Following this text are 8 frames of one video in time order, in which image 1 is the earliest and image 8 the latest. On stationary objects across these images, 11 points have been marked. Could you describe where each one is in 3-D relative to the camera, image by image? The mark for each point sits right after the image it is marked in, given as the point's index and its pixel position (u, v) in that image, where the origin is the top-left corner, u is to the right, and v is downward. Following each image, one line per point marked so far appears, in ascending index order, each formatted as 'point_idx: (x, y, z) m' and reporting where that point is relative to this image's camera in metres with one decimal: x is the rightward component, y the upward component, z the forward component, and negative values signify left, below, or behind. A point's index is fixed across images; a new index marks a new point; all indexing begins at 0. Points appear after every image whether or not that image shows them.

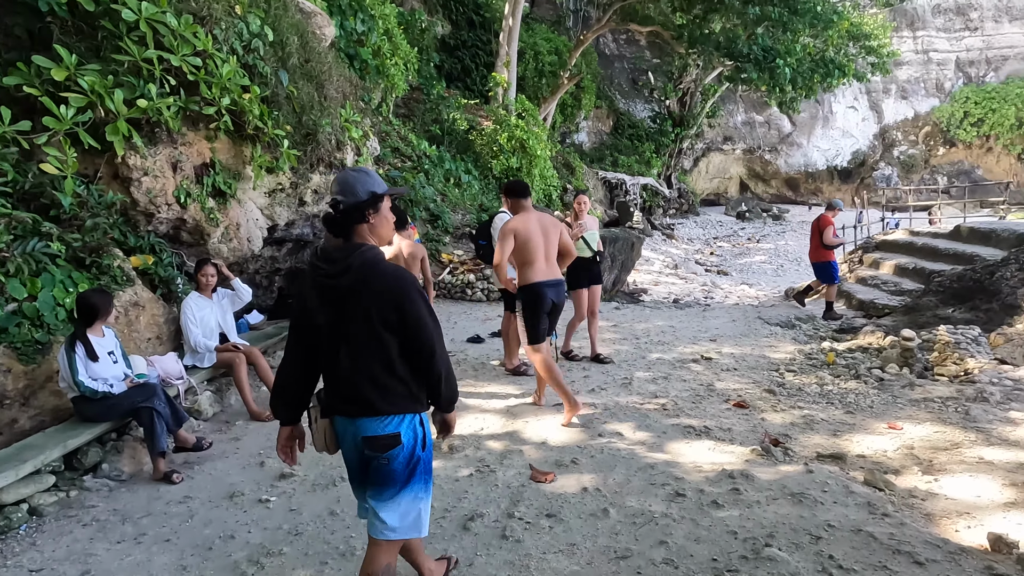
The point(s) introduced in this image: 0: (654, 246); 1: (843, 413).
0: (+4.1, +1.2, +18.1) m
1: (+2.0, -0.8, +3.8) m
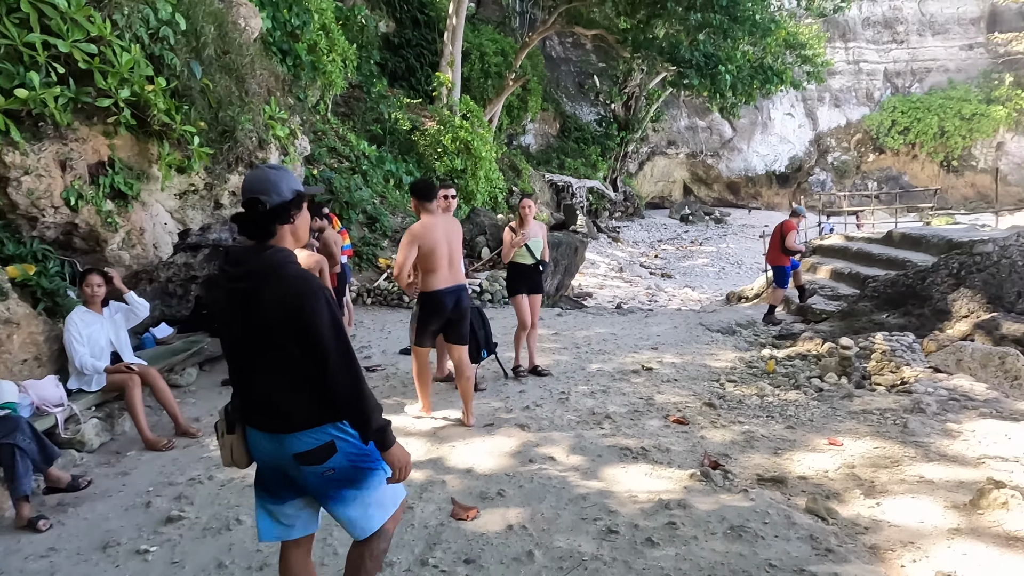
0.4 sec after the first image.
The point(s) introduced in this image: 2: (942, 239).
0: (+2.5, +1.1, +18.1) m
1: (+1.6, -0.8, +3.6) m
2: (+4.9, +0.6, +7.2) m
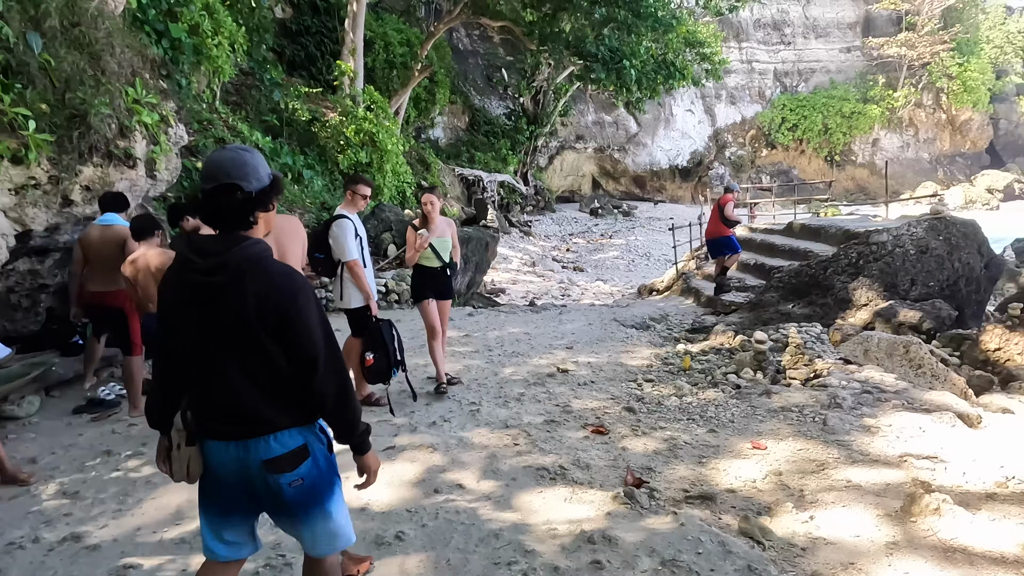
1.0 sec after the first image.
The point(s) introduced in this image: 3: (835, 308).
0: (0.0, +1.3, +17.9) m
1: (+1.1, -0.8, +3.5) m
2: (+3.9, +0.7, +7.4) m
3: (+3.2, -0.2, +6.3) m
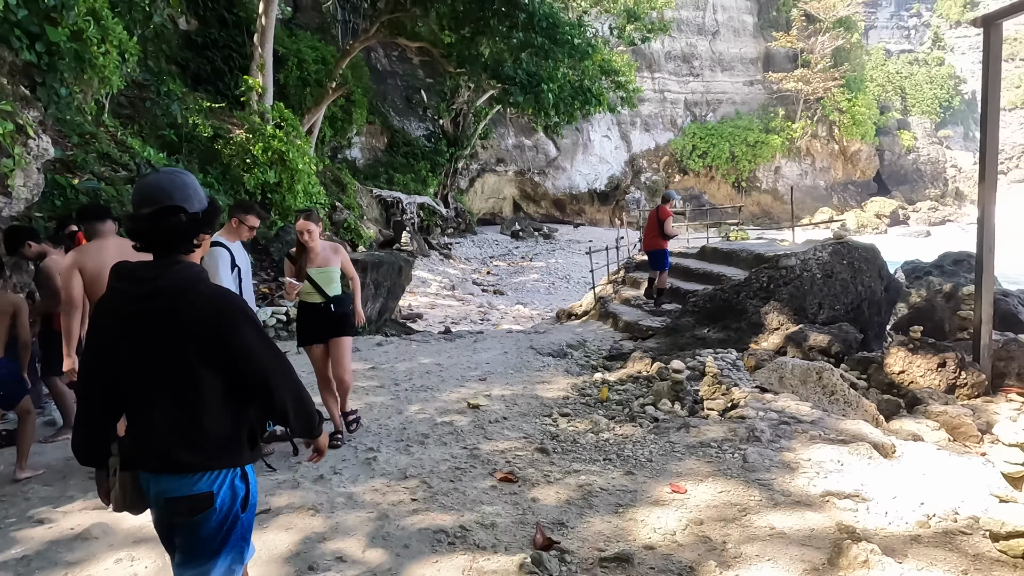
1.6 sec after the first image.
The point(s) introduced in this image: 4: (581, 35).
0: (-2.3, +0.6, +17.4) m
1: (+0.6, -0.9, +3.2) m
2: (+2.9, +0.4, +7.5) m
3: (+2.4, -0.4, +6.3) m
4: (+1.4, +5.3, +13.1) m
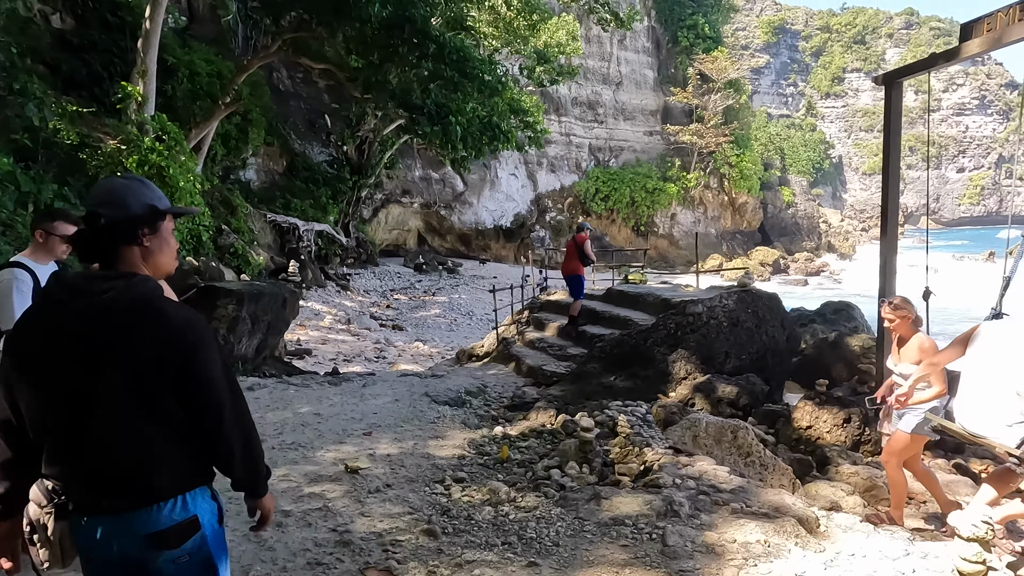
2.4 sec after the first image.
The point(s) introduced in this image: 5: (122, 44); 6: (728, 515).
0: (-4.9, -0.3, +16.3) m
1: (+0.1, -1.2, +2.6) m
2: (+1.7, -0.1, +7.3) m
3: (+1.4, -0.9, +6.0) m
4: (-0.5, +4.5, +12.9) m
5: (-7.3, +4.6, +11.7) m
6: (+1.1, -1.1, +3.1) m
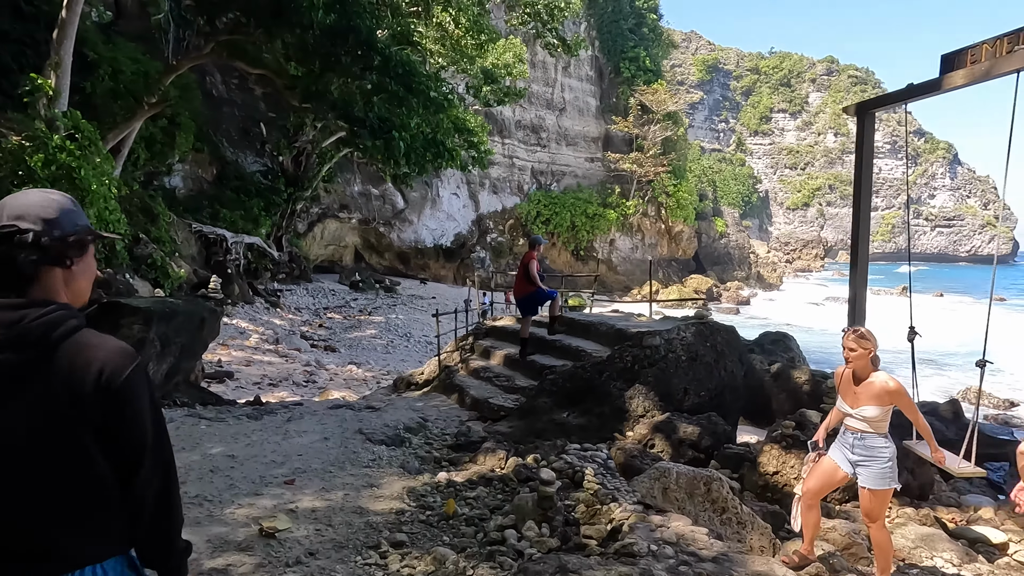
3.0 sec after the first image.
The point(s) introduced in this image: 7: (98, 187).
0: (-6.3, -0.7, +15.3) m
1: (-0.1, -1.3, +2.1) m
2: (+1.1, -0.4, +7.0) m
3: (+0.9, -1.2, +5.6) m
4: (-1.5, +4.0, +12.5) m
5: (-8.2, +4.4, +10.6) m
6: (+0.9, -1.3, +2.7) m
7: (-6.0, +1.5, +9.0) m
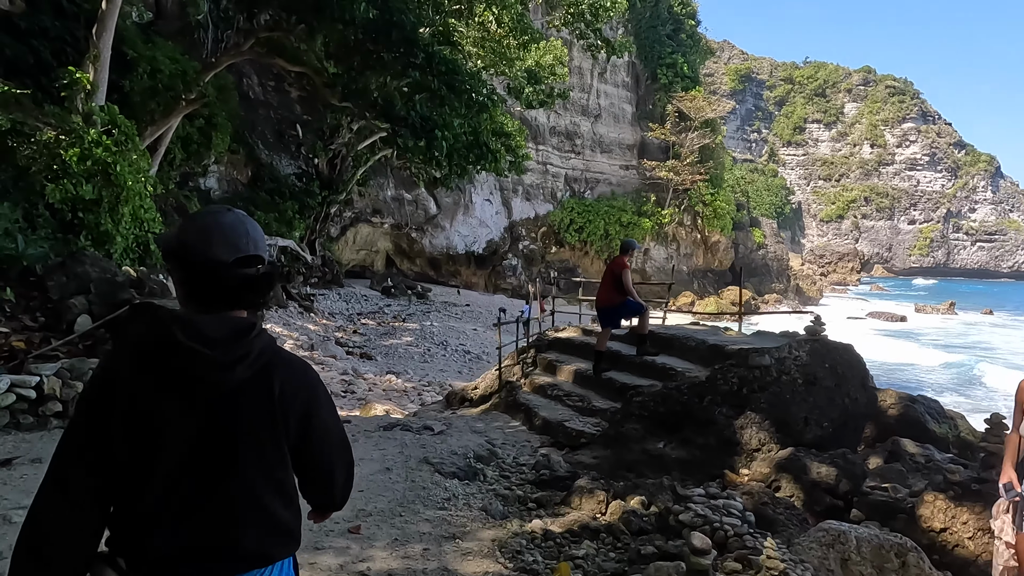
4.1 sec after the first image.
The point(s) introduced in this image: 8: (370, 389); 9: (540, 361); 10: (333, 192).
0: (-5.3, -0.8, +14.7) m
1: (+0.4, -1.3, +1.3) m
2: (+1.8, -0.5, +6.1) m
3: (+1.6, -1.2, +4.7) m
4: (-0.4, +3.9, +11.8) m
5: (-7.2, +4.4, +10.1) m
6: (+1.4, -1.3, +1.8) m
7: (-5.1, +1.5, +8.4) m
8: (-2.5, -1.8, +11.0) m
9: (+0.3, -0.9, +7.4) m
10: (-5.4, +3.0, +18.9) m
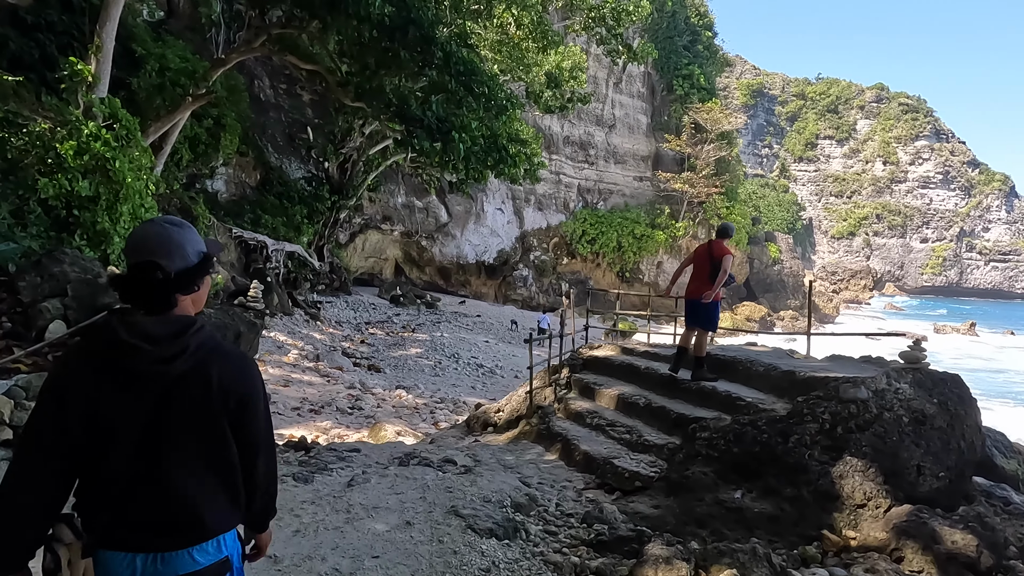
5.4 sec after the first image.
0: (-4.9, -0.9, +13.9) m
1: (+0.7, -1.3, +0.4) m
2: (+2.2, -0.7, +5.2) m
3: (+1.9, -1.3, +3.8) m
4: (0.0, +3.7, +11.0) m
5: (-6.8, +4.4, +9.4) m
6: (+1.7, -1.4, +0.9) m
7: (-4.8, +1.4, +7.6) m
8: (-2.1, -1.9, +10.1) m
9: (+0.6, -1.0, +6.5) m
10: (-4.9, +2.8, +18.2) m
